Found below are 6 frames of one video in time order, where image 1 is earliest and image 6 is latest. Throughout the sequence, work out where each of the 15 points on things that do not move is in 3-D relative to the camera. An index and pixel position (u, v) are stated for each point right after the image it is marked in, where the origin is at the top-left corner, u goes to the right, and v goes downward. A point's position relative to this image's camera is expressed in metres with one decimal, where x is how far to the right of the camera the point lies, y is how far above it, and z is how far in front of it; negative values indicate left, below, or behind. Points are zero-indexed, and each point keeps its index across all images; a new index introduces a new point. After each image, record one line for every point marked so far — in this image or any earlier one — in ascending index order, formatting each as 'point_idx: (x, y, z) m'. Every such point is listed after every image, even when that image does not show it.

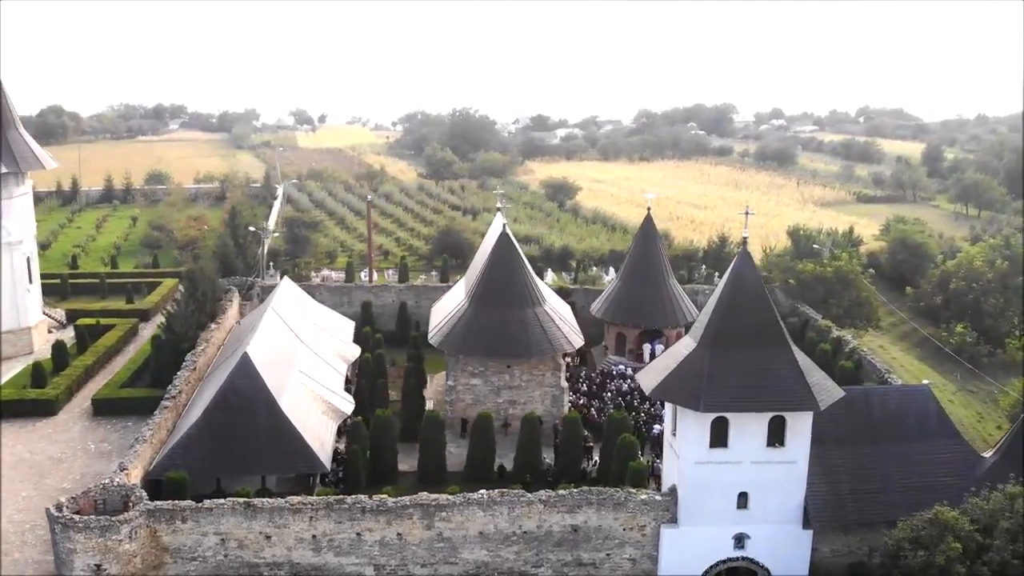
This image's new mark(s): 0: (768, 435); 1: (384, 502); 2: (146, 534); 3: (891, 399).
0: (+4.3, -2.5, +16.4) m
1: (-2.1, -3.6, +16.2) m
2: (-6.0, -4.0, +15.9) m
3: (+6.9, -2.0, +17.7) m
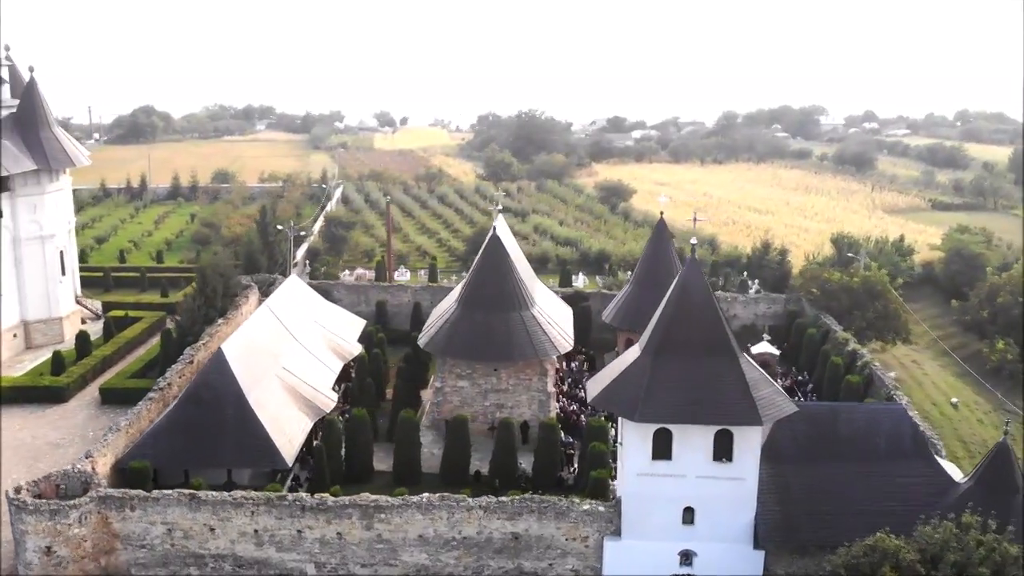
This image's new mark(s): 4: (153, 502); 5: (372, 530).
0: (+3.3, -2.6, +15.8) m
1: (-3.2, -3.6, +16.3) m
2: (-7.0, -3.9, +16.4) m
3: (+6.0, -2.2, +16.8) m
4: (-6.1, -3.6, +16.4) m
5: (-2.4, -4.1, +16.4) m
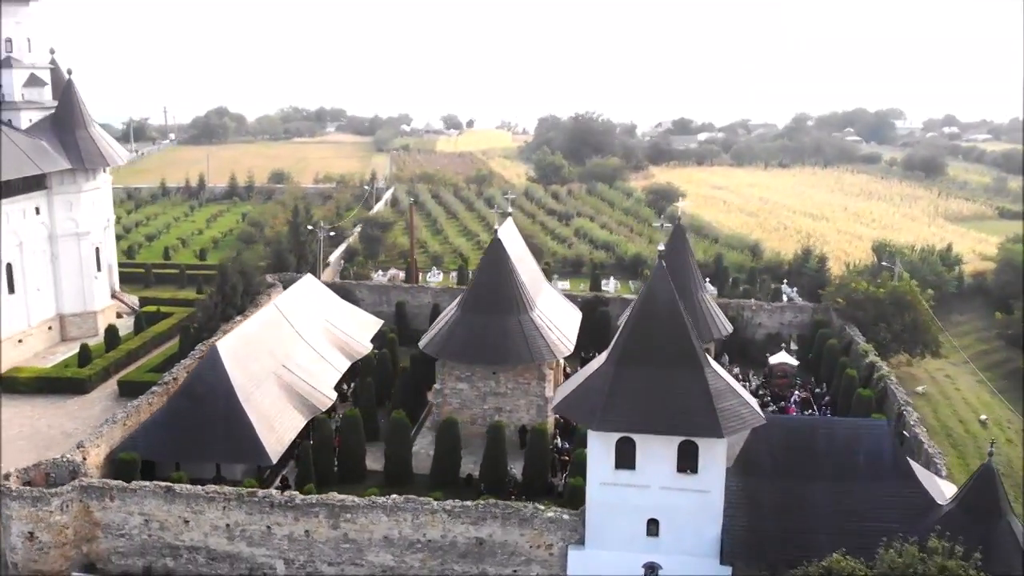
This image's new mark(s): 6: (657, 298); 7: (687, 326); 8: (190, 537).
0: (+2.6, -2.7, +15.5) m
1: (-3.7, -3.6, +16.6) m
2: (-7.6, -3.9, +17.0) m
3: (+5.5, -2.4, +16.2) m
4: (-6.6, -3.6, +16.9) m
5: (-2.9, -4.1, +16.5) m
6: (+2.3, -0.2, +15.3) m
7: (+2.8, -0.6, +15.3) m
8: (-5.6, -4.3, +16.9) m
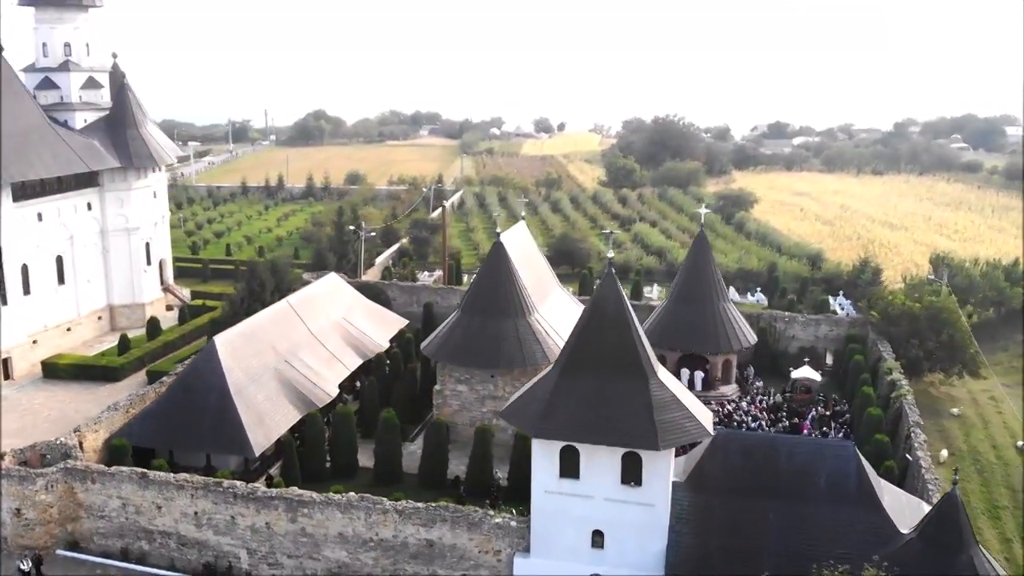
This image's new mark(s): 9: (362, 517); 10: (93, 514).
0: (+1.7, -2.9, +15.1) m
1: (-4.5, -3.5, +17.0) m
2: (-8.3, -3.7, +17.9) m
3: (+4.6, -2.6, +15.5) m
4: (-7.3, -3.4, +17.7) m
5: (-3.7, -4.1, +16.9) m
6: (+1.4, -0.3, +15.0) m
7: (+1.9, -0.7, +15.0) m
8: (-6.3, -4.2, +17.6) m
9: (-2.5, -3.9, +16.5) m
10: (-7.7, -4.2, +18.0) m
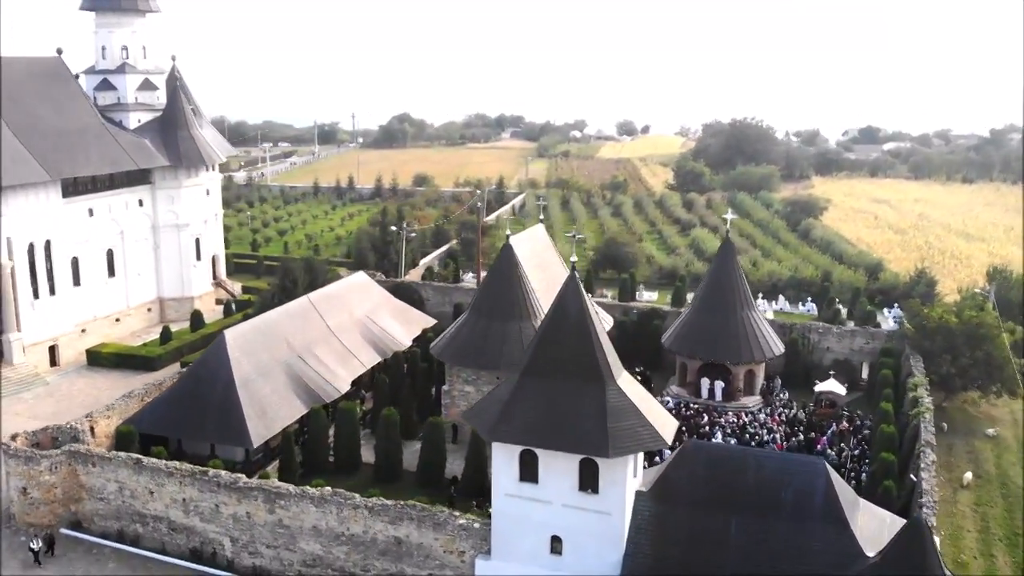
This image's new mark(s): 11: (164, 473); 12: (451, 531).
0: (+1.0, -2.9, +15.0) m
1: (-5.0, -3.5, +17.5) m
2: (-8.6, -3.5, +18.8) m
3: (+4.0, -2.7, +15.0) m
4: (-7.7, -3.3, +18.5) m
5: (-4.2, -4.0, +17.3) m
6: (+0.8, -0.3, +14.9) m
7: (+1.2, -0.8, +14.8) m
8: (-6.7, -4.1, +18.3) m
9: (-3.1, -3.9, +16.8) m
10: (-8.1, -4.0, +18.8) m
11: (-6.4, -3.4, +18.0) m
12: (-1.0, -4.0, +16.1) m
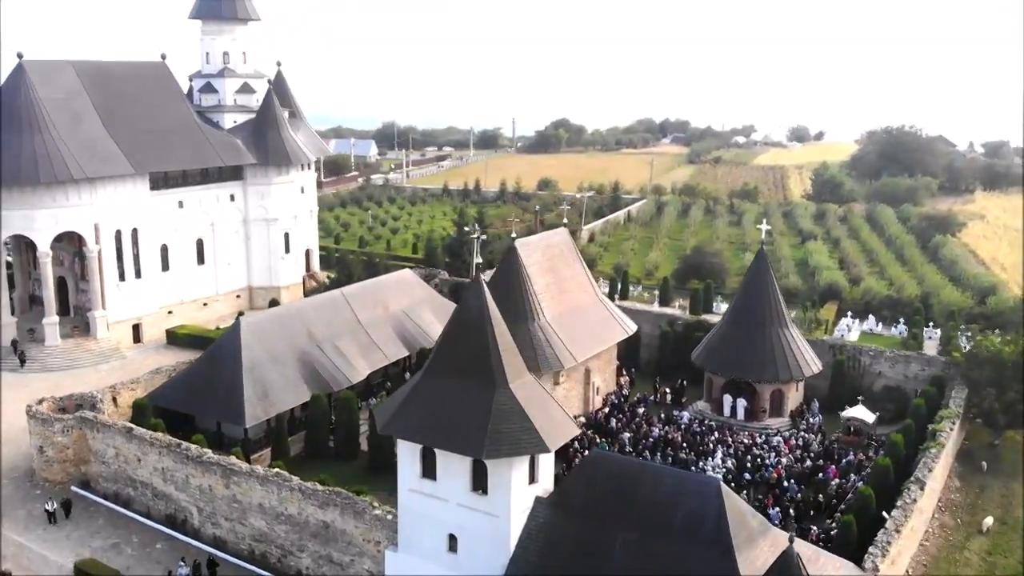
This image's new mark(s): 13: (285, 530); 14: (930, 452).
0: (-0.6, -2.9, +14.9) m
1: (-6.0, -3.2, +18.7) m
2: (-9.2, -3.1, +20.7) m
3: (+2.2, -2.8, +14.3) m
4: (-8.4, -2.9, +20.2) m
5: (-5.3, -3.8, +18.3) m
6: (-0.8, -0.3, +14.9) m
7: (-0.4, -0.8, +14.7) m
8: (-7.5, -3.8, +19.8) m
9: (-4.3, -3.7, +17.6) m
10: (-8.8, -3.6, +20.7) m
11: (-7.3, -3.1, +19.5) m
12: (-2.4, -3.9, +16.5) m
13: (-4.1, -4.4, +17.7) m
14: (+8.1, -3.1, +18.8) m
